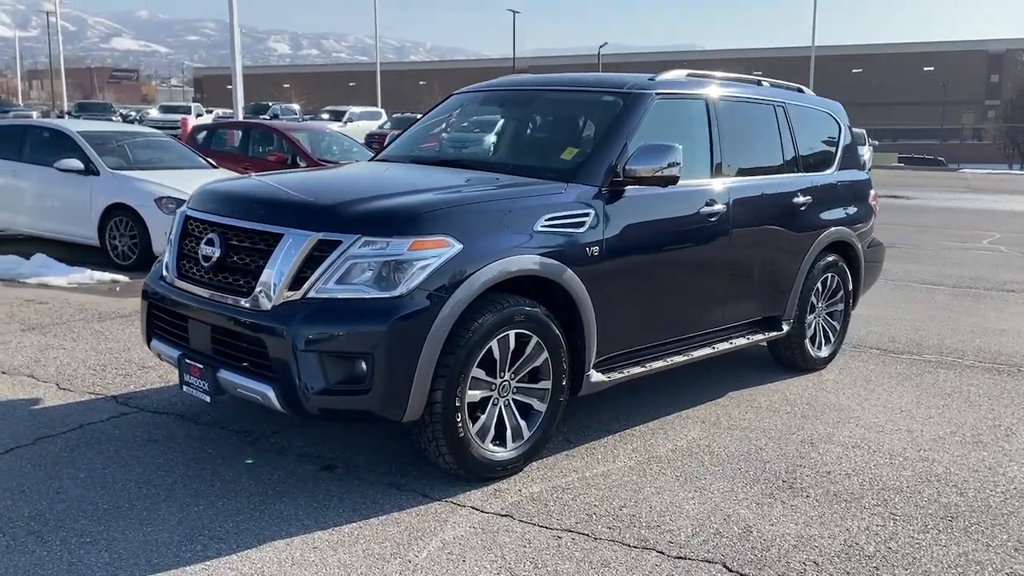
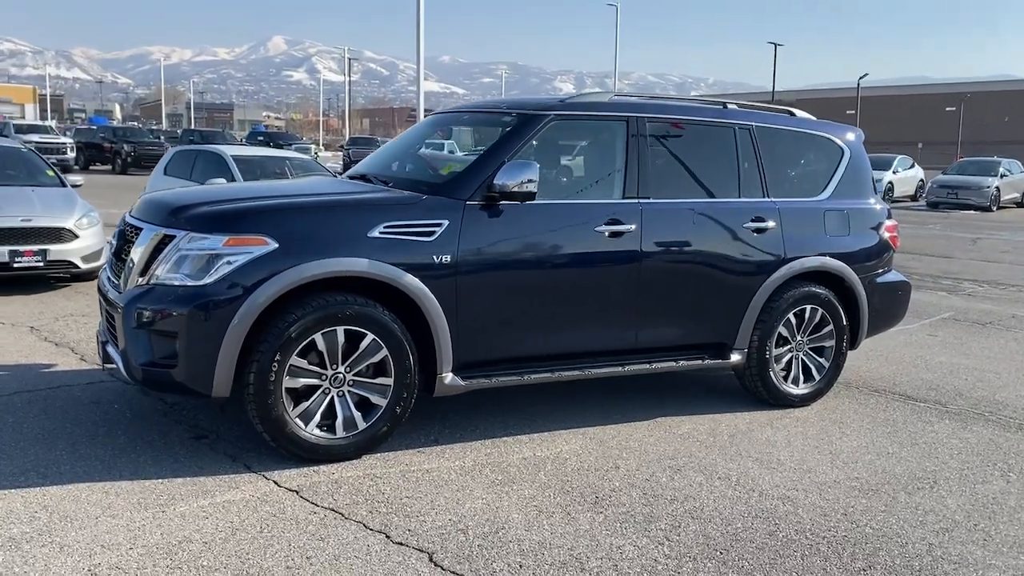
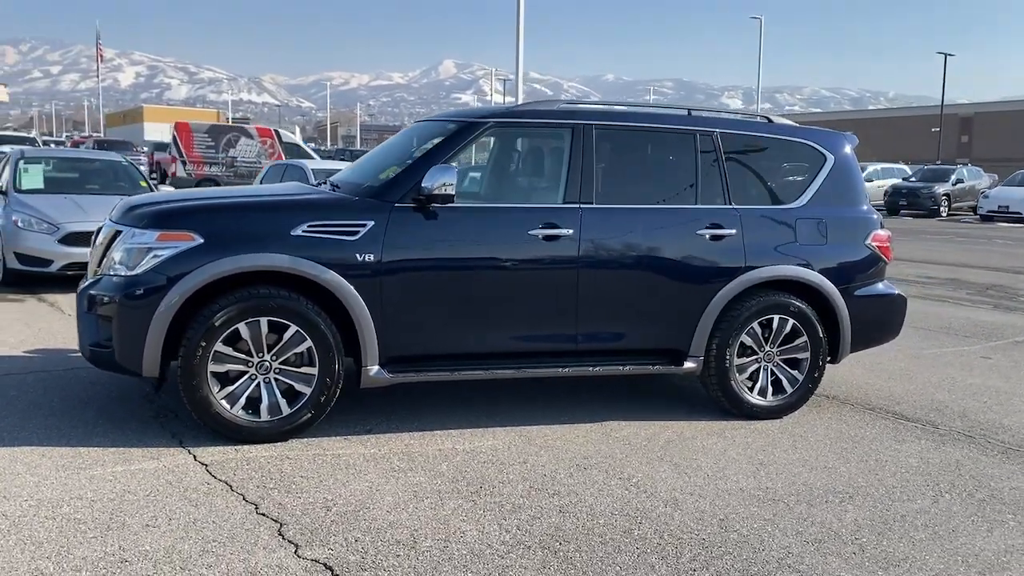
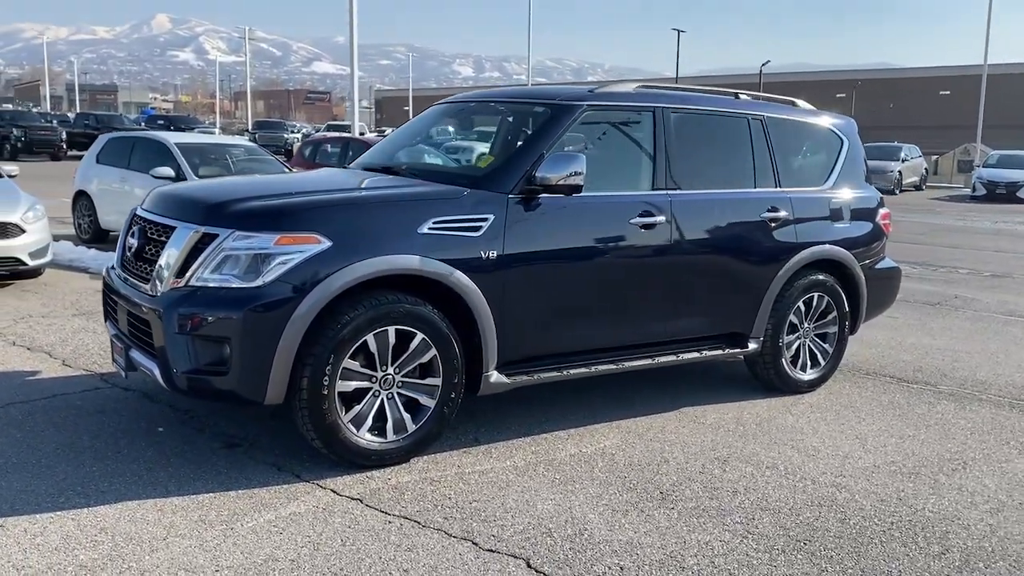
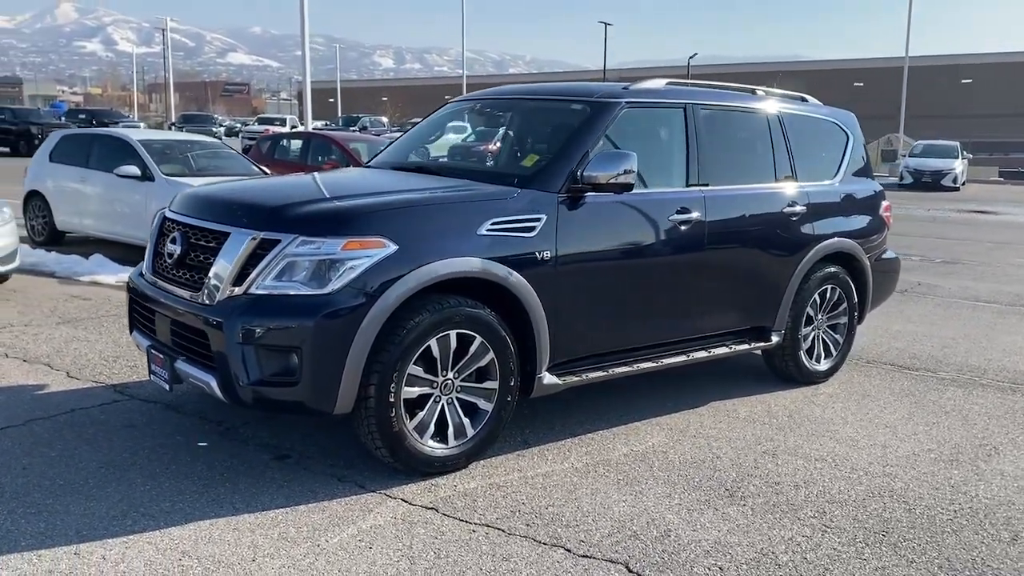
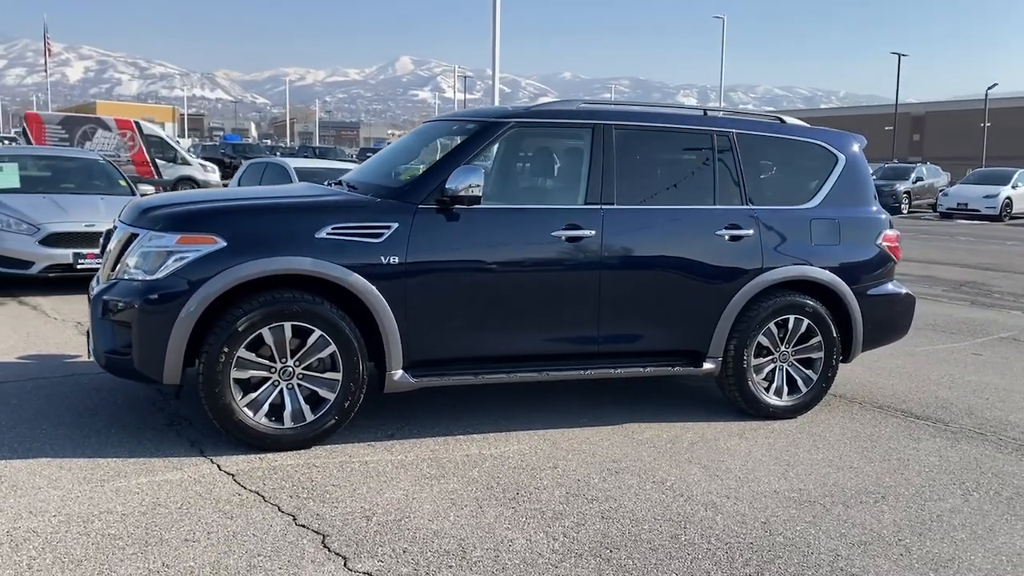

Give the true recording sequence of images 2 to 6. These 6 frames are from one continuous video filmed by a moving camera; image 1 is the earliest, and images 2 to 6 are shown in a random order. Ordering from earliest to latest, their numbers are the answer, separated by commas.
5, 4, 2, 6, 3
